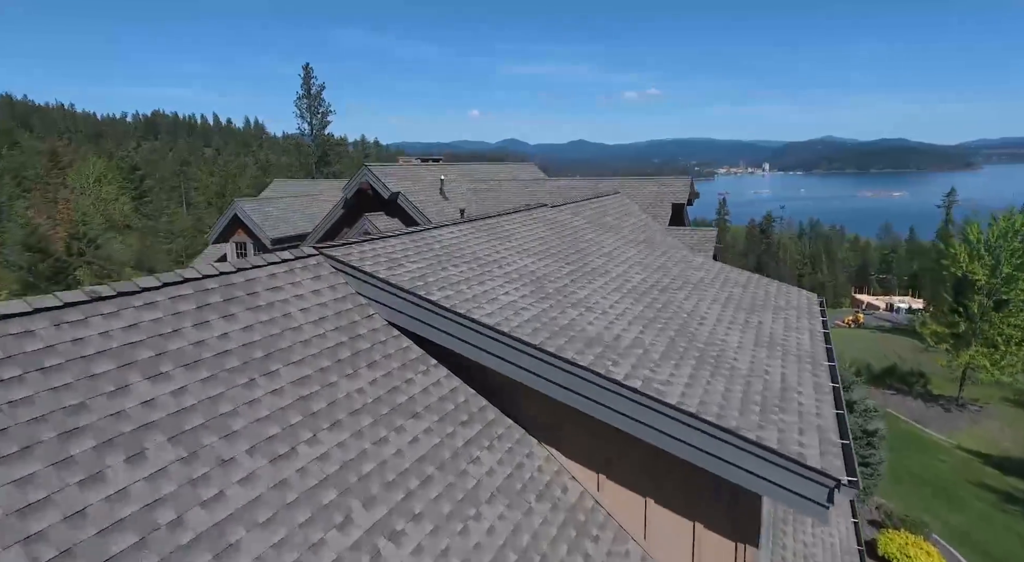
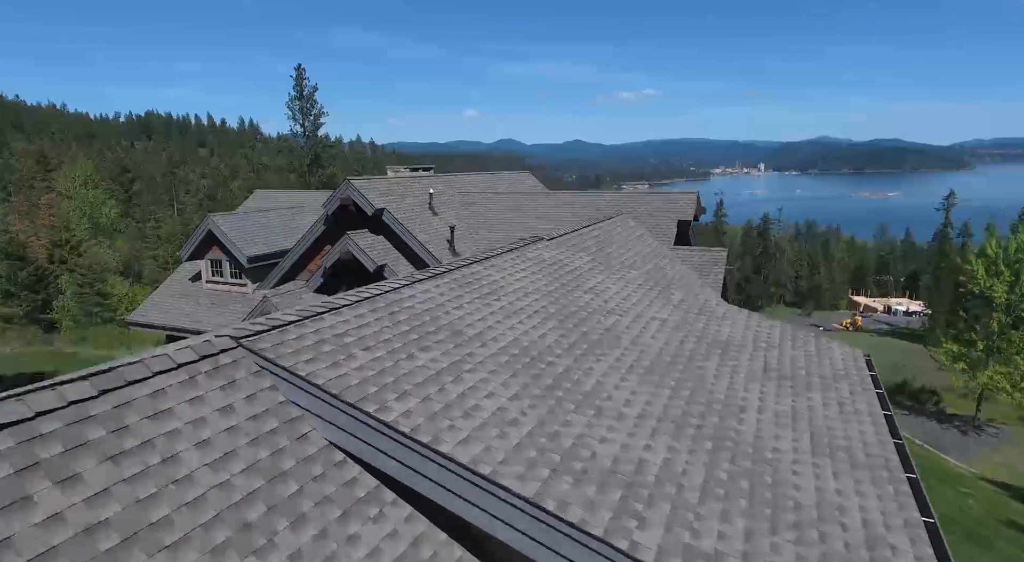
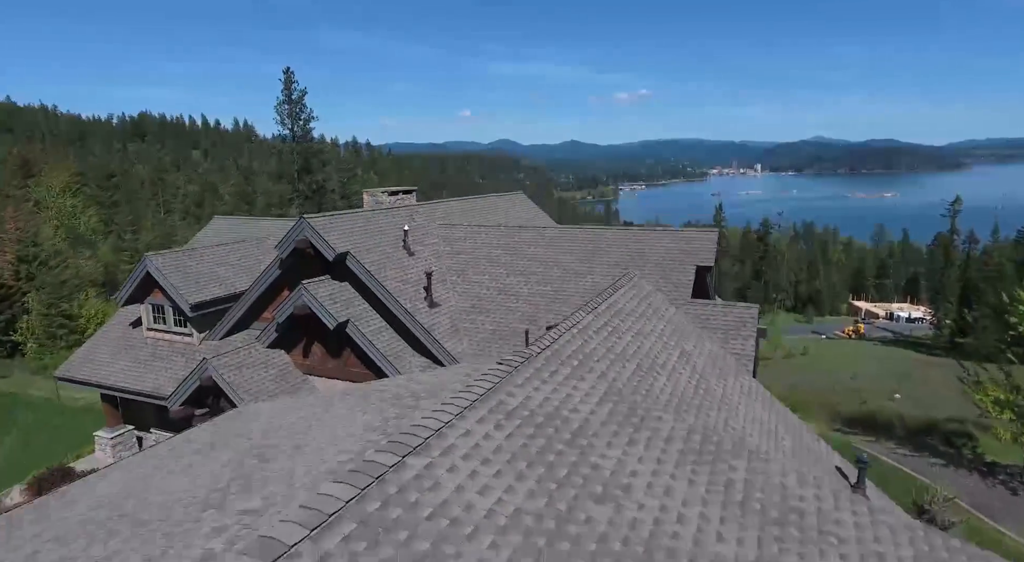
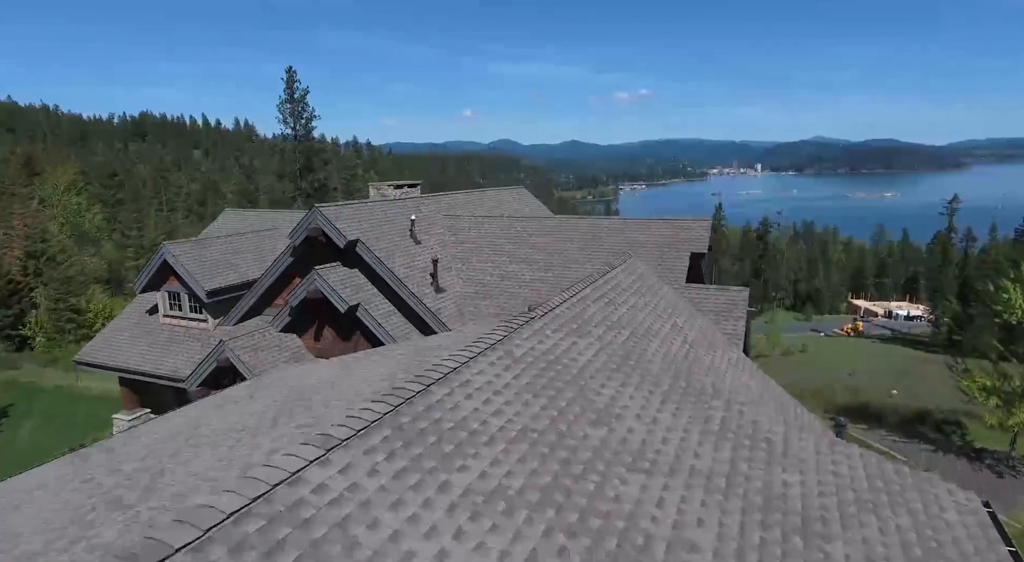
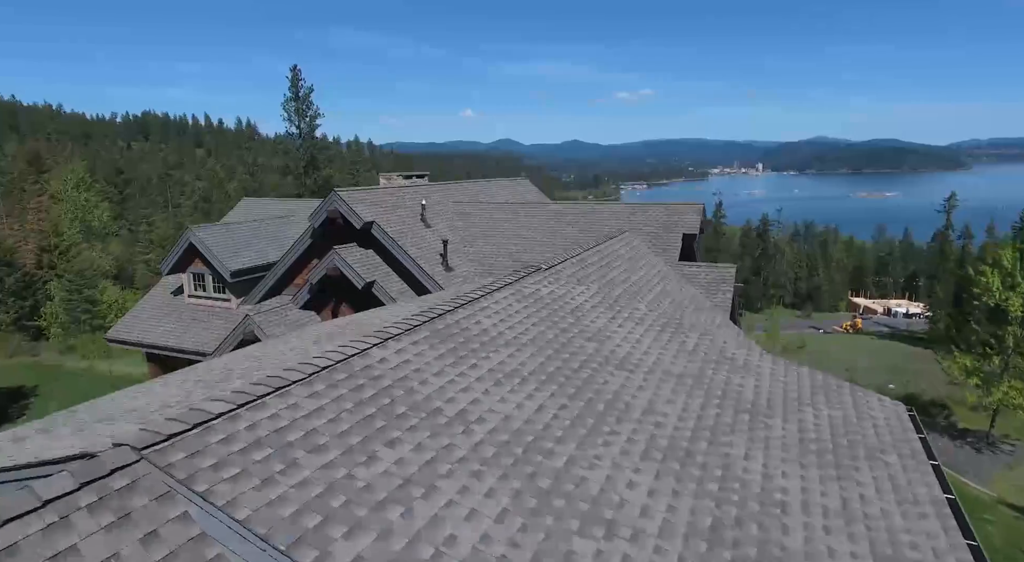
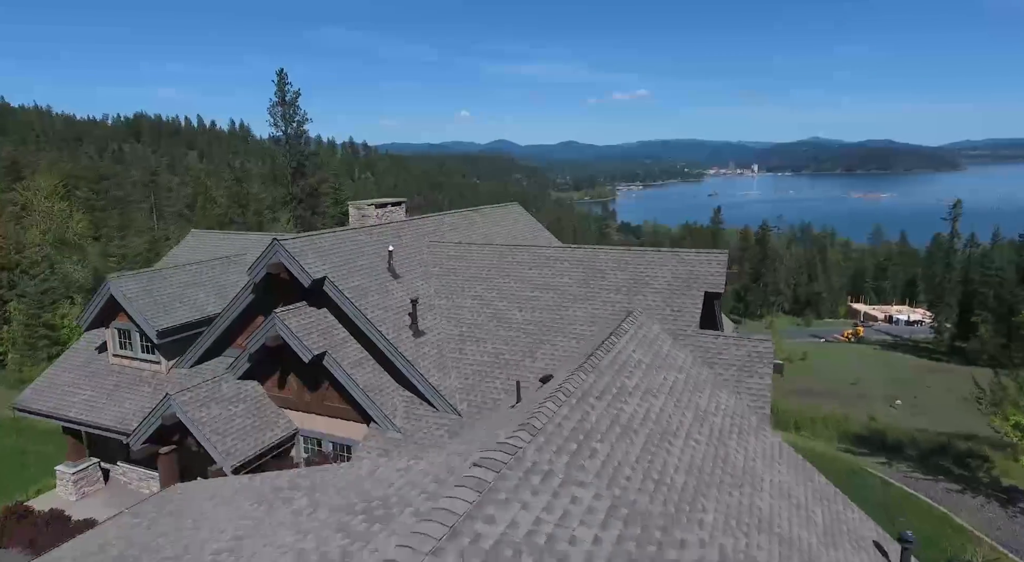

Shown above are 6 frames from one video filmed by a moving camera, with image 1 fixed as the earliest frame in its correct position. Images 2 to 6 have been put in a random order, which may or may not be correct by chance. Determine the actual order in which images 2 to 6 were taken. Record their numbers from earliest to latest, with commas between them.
2, 5, 4, 3, 6
